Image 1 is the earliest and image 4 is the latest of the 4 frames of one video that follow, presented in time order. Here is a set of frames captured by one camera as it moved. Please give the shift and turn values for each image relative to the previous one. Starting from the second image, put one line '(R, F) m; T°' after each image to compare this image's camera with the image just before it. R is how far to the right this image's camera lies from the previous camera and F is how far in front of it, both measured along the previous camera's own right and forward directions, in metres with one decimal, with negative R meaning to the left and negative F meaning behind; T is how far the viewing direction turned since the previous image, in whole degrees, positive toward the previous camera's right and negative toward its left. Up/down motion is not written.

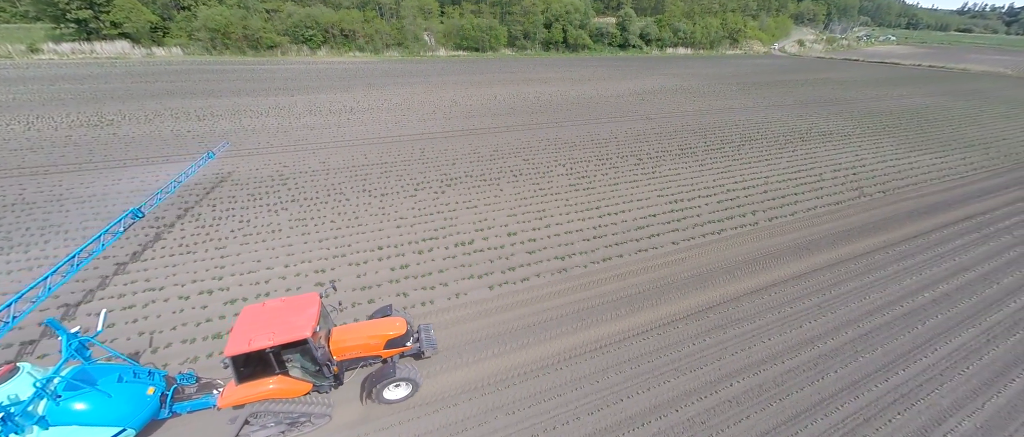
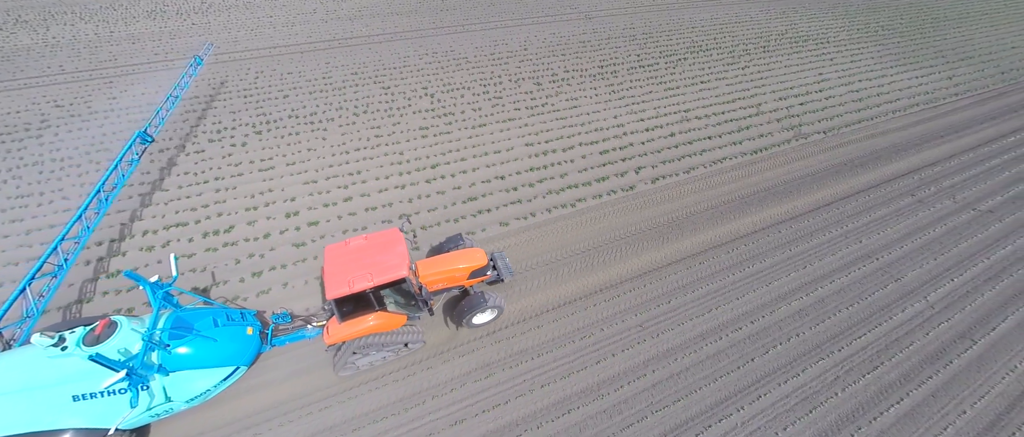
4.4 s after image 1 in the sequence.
(+3.8, +2.3) m; 0°
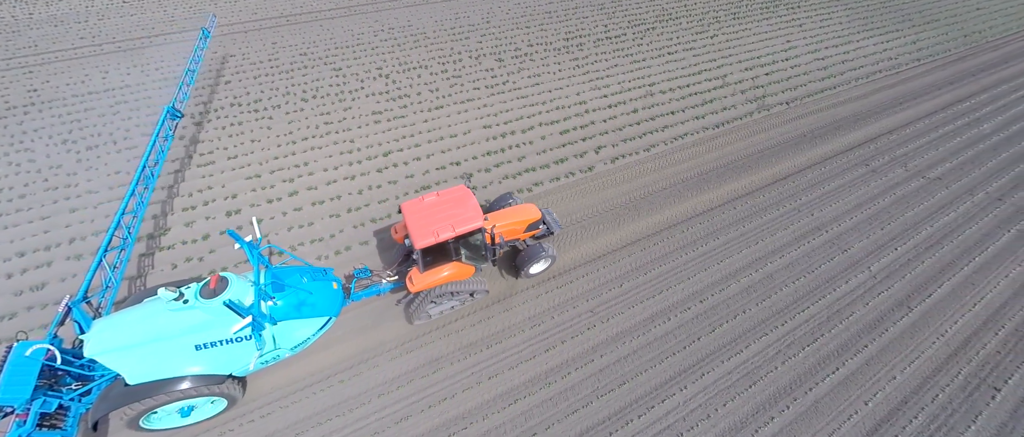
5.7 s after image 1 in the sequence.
(+0.5, +0.1) m; +2°
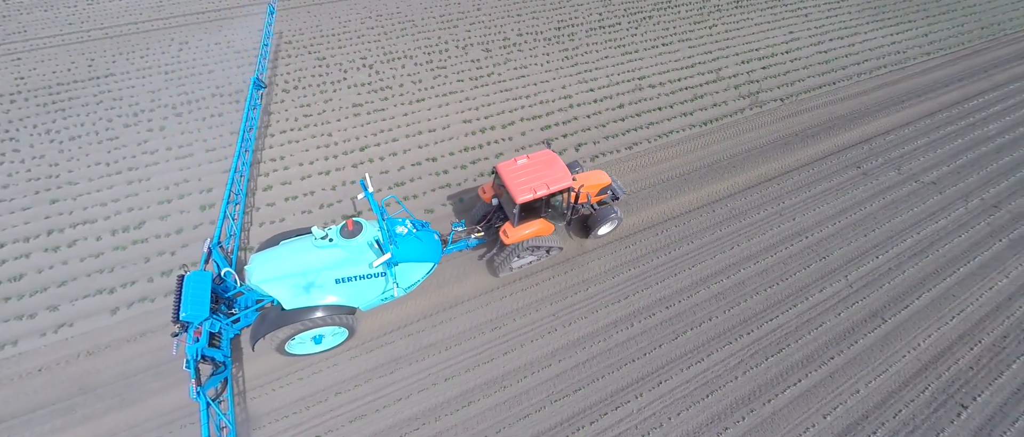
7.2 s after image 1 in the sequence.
(+0.7, 0.0) m; -1°
